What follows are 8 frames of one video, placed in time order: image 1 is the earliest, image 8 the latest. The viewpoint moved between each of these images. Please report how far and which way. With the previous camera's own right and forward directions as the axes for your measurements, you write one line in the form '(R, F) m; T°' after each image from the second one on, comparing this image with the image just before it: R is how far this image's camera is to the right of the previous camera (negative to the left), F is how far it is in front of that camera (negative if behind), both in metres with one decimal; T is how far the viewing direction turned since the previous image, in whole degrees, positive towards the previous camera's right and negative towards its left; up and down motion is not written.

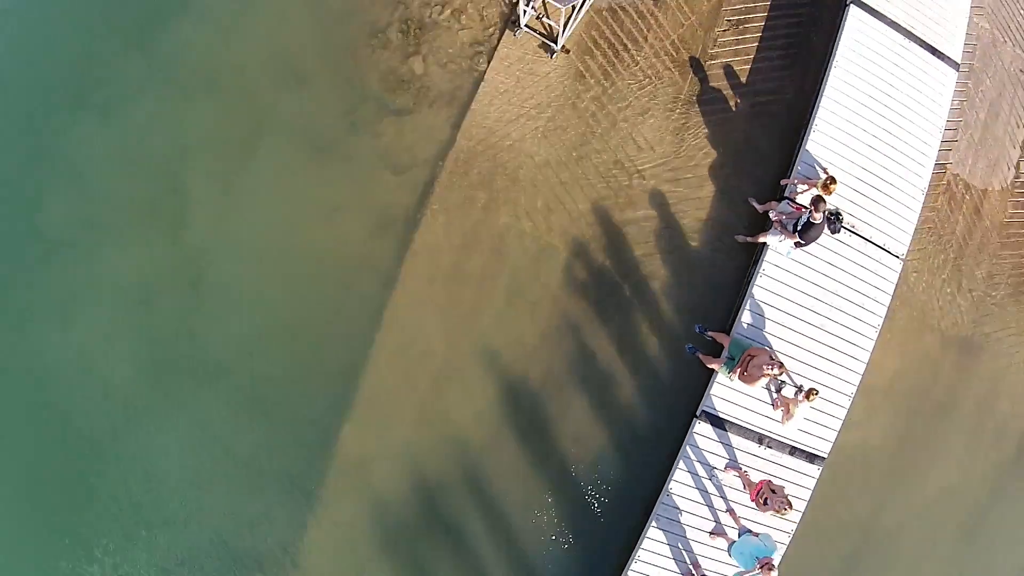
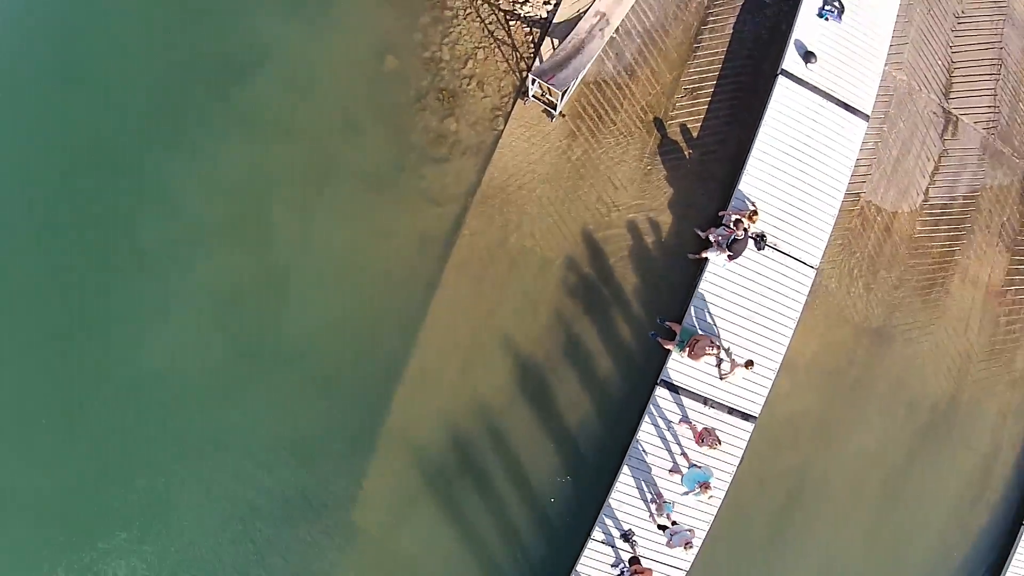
(+0.1, -1.4) m; -2°
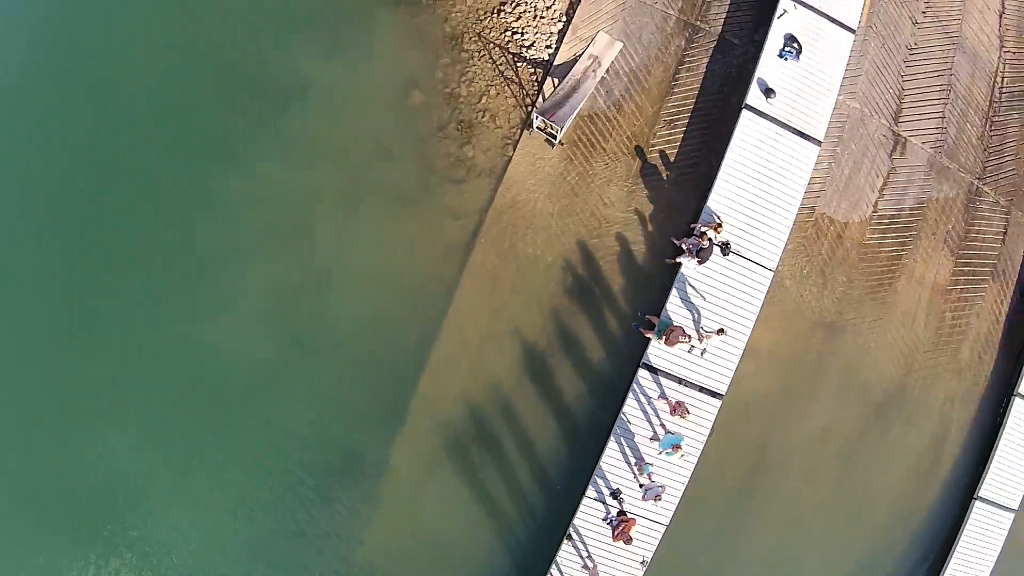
(0.0, -1.1) m; -1°
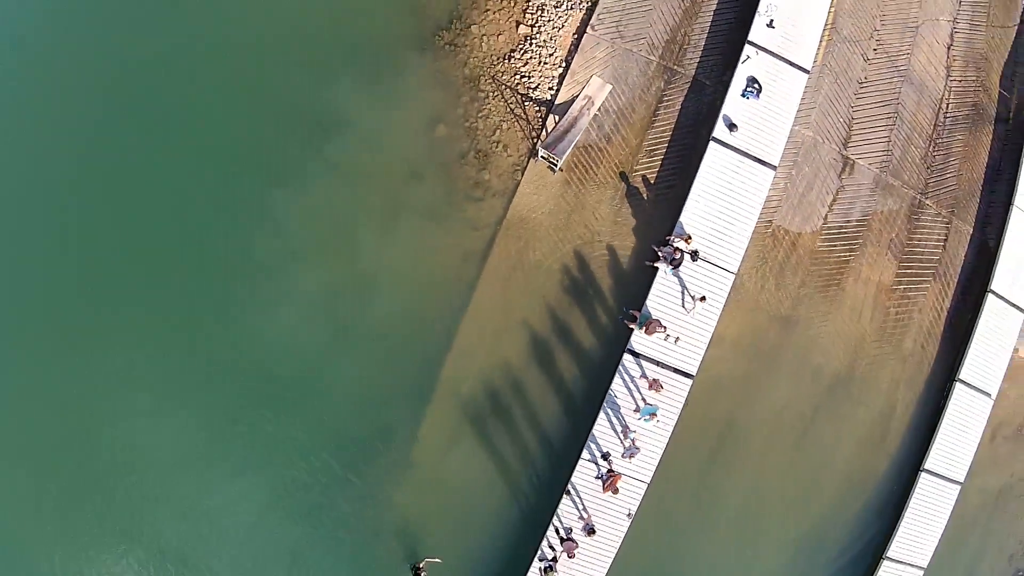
(0.0, -1.5) m; -1°
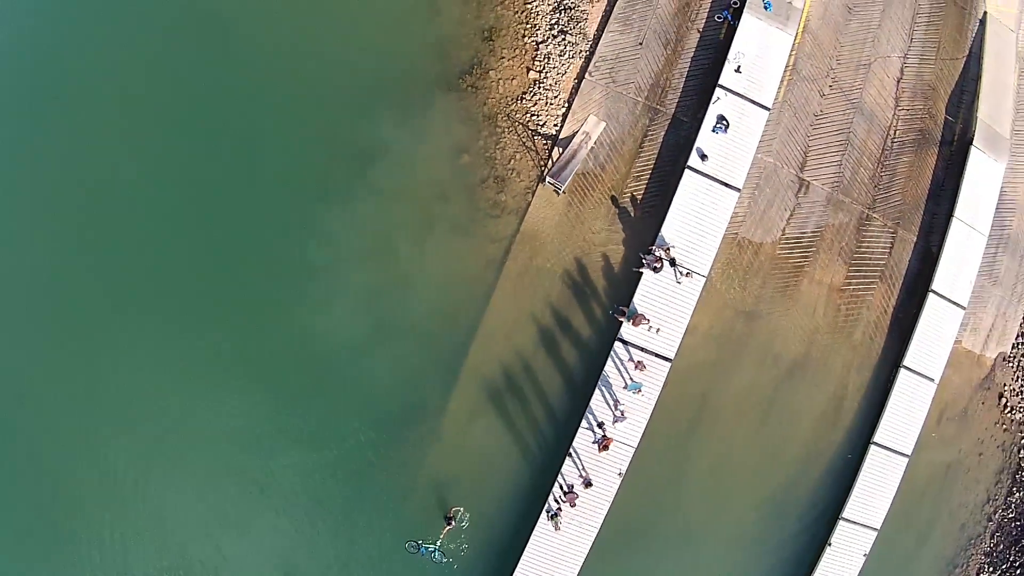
(-0.1, -1.9) m; -1°
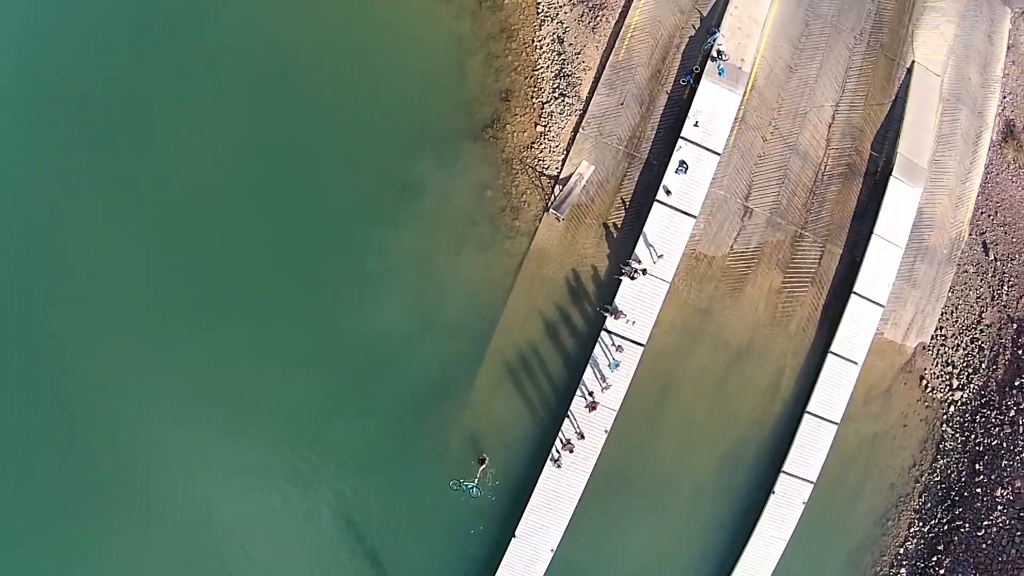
(-0.2, -3.4) m; 0°
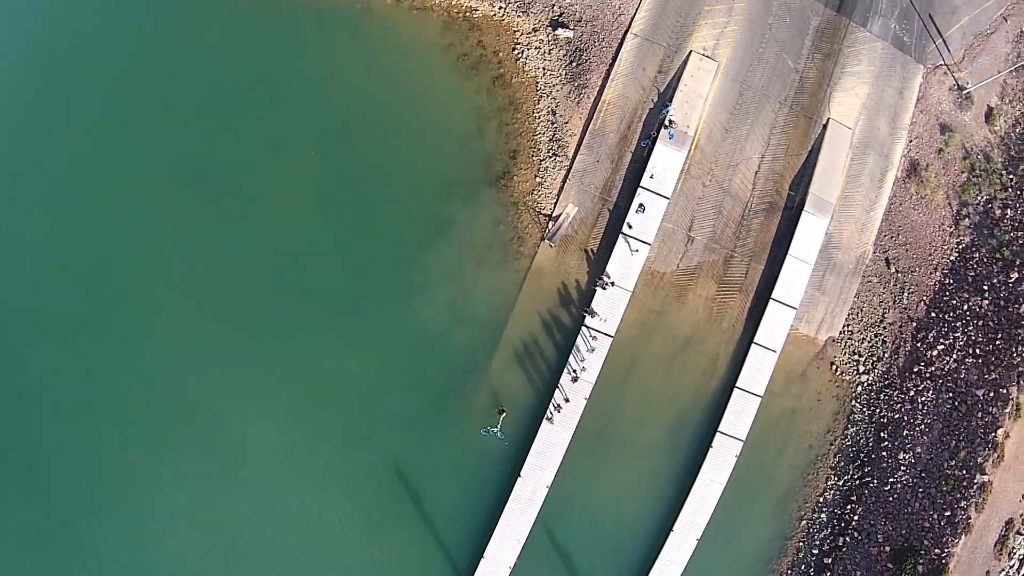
(-0.2, -5.5) m; 0°
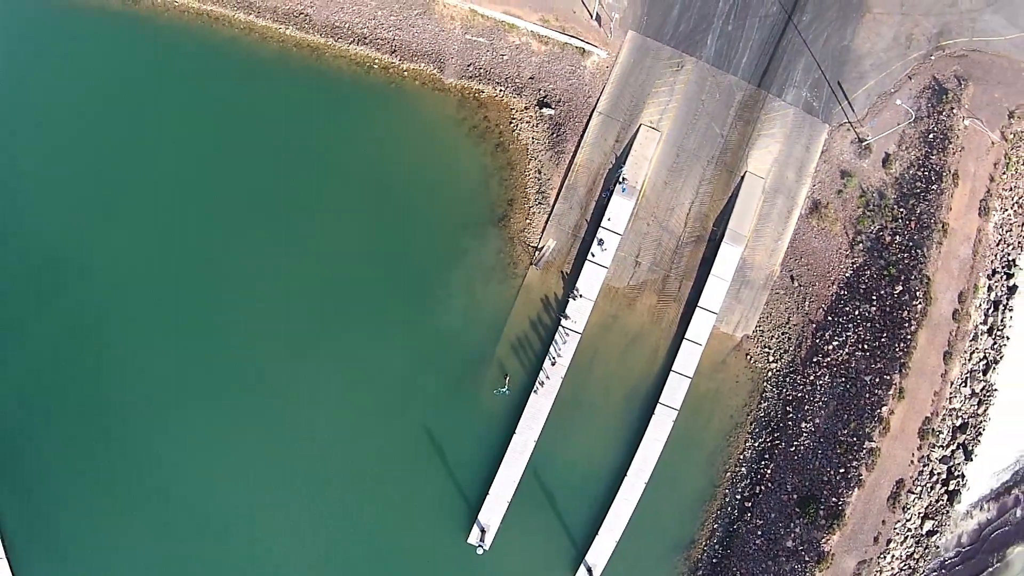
(-0.2, -8.1) m; +1°
